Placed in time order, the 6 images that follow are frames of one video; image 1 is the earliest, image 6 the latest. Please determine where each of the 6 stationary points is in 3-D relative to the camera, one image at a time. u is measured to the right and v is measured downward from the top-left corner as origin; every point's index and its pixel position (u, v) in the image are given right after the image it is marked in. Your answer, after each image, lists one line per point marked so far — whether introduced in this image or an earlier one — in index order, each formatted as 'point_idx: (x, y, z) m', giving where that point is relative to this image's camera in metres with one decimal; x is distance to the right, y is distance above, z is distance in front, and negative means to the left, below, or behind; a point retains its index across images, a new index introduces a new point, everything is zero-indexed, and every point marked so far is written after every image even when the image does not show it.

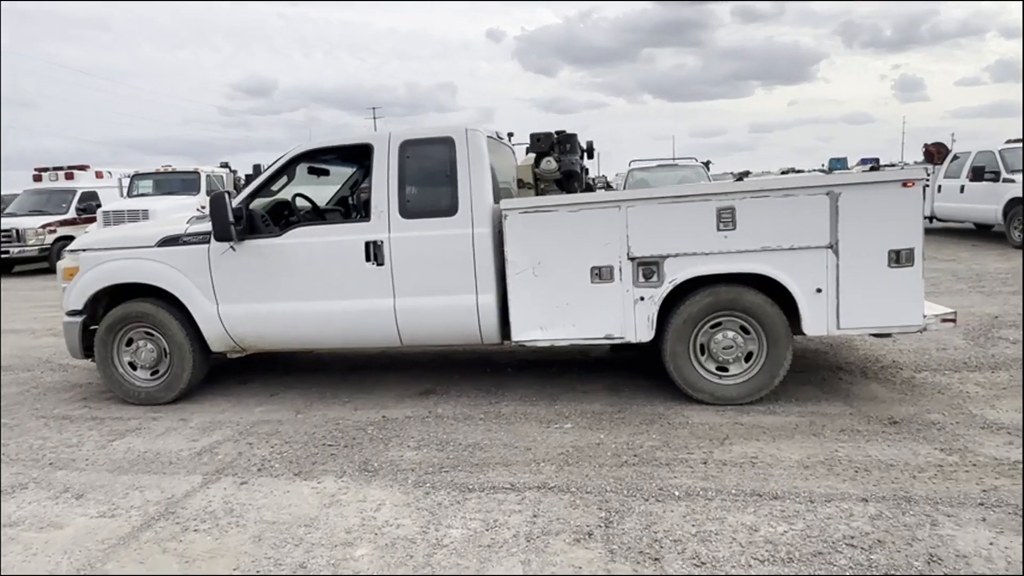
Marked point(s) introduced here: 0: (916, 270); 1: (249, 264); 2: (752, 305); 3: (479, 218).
0: (+2.9, +0.1, +4.7) m
1: (-2.2, +0.2, +5.4) m
2: (+1.8, -0.1, +4.9) m
3: (-0.3, +0.6, +5.1) m
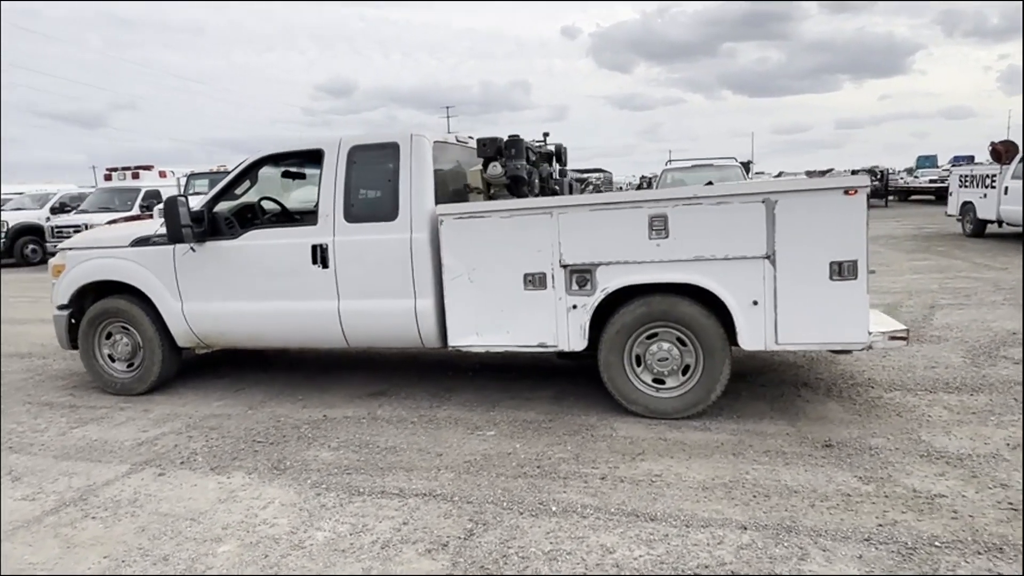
0: (+2.4, 0.0, +4.4) m
1: (-2.6, +0.2, +5.6) m
2: (+1.3, -0.2, +4.7) m
3: (-0.7, +0.5, +5.1) m
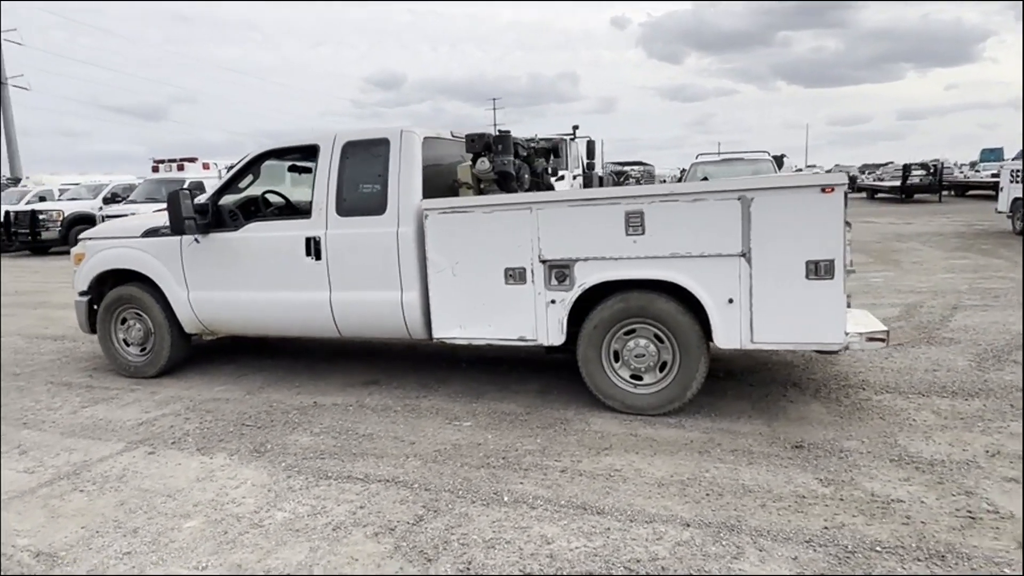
0: (+2.2, 0.0, +4.3) m
1: (-2.7, +0.3, +5.9) m
2: (+1.1, -0.2, +4.7) m
3: (-0.9, +0.6, +5.2) m
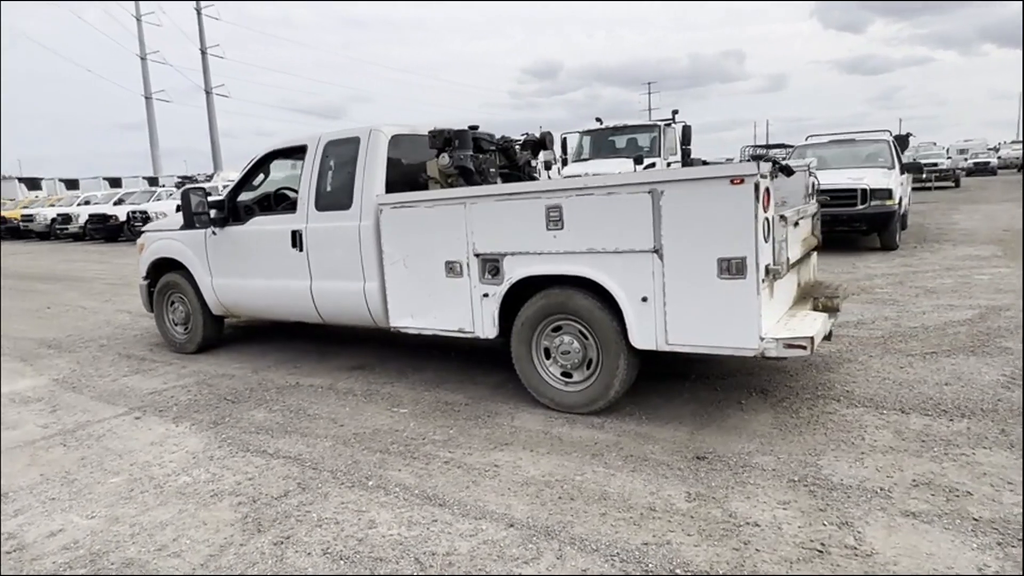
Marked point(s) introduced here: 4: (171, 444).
0: (+1.5, 0.0, +3.9) m
1: (-2.9, +0.4, +6.6) m
2: (+0.5, -0.2, +4.5) m
3: (-1.2, +0.6, +5.5) m
4: (-2.5, -1.1, +4.7) m
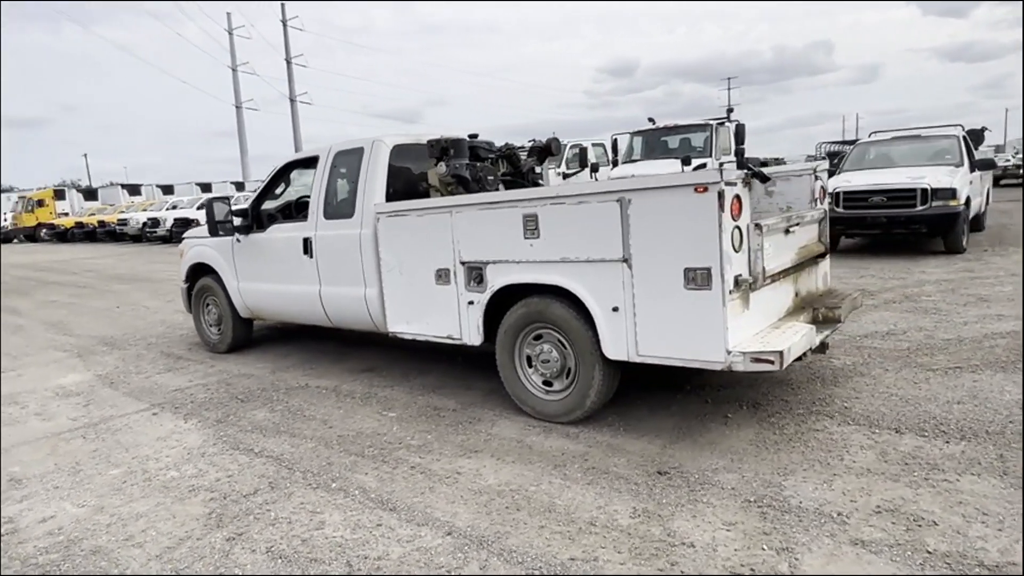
0: (+1.2, 0.0, +3.8) m
1: (-2.8, +0.4, +6.9) m
2: (+0.4, -0.2, +4.5) m
3: (-1.3, +0.6, +5.7) m
4: (-2.6, -1.2, +5.0) m
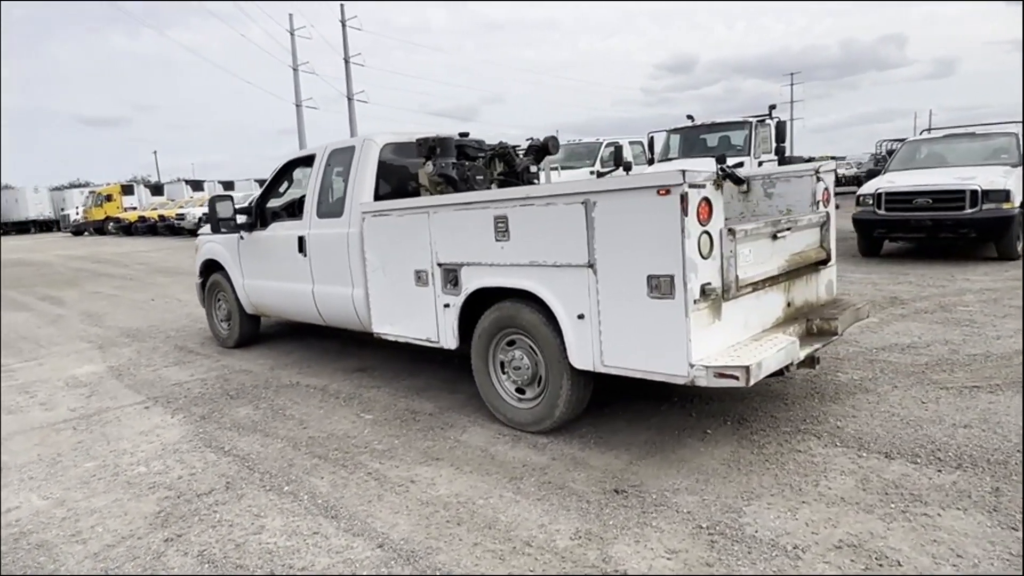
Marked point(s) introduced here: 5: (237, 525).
0: (+1.0, -0.1, +3.6) m
1: (-2.8, +0.4, +7.0) m
2: (+0.1, -0.2, +4.3) m
3: (-1.4, +0.6, +5.7) m
4: (-2.8, -1.1, +5.1) m
5: (-1.5, -1.3, +3.5) m
